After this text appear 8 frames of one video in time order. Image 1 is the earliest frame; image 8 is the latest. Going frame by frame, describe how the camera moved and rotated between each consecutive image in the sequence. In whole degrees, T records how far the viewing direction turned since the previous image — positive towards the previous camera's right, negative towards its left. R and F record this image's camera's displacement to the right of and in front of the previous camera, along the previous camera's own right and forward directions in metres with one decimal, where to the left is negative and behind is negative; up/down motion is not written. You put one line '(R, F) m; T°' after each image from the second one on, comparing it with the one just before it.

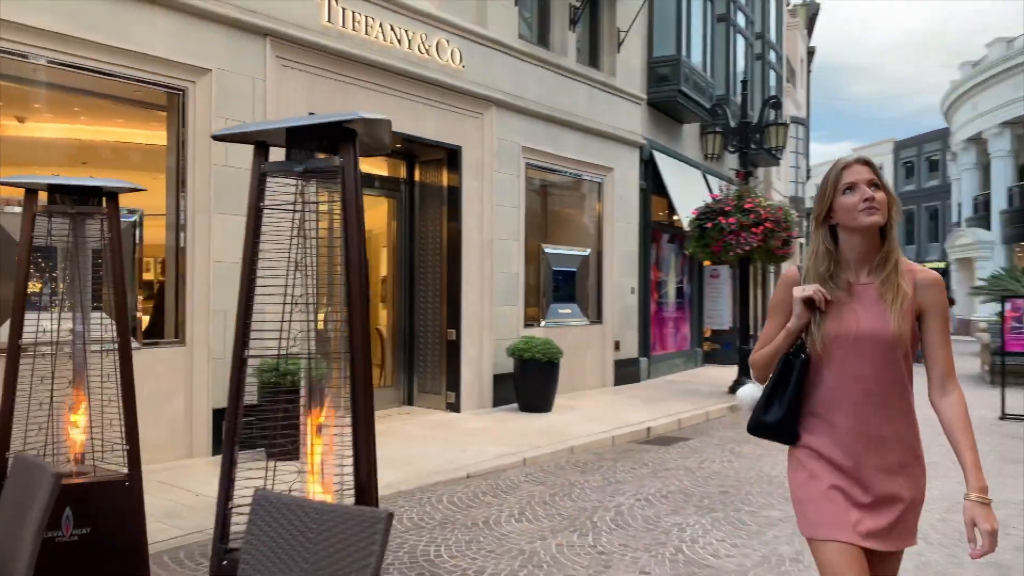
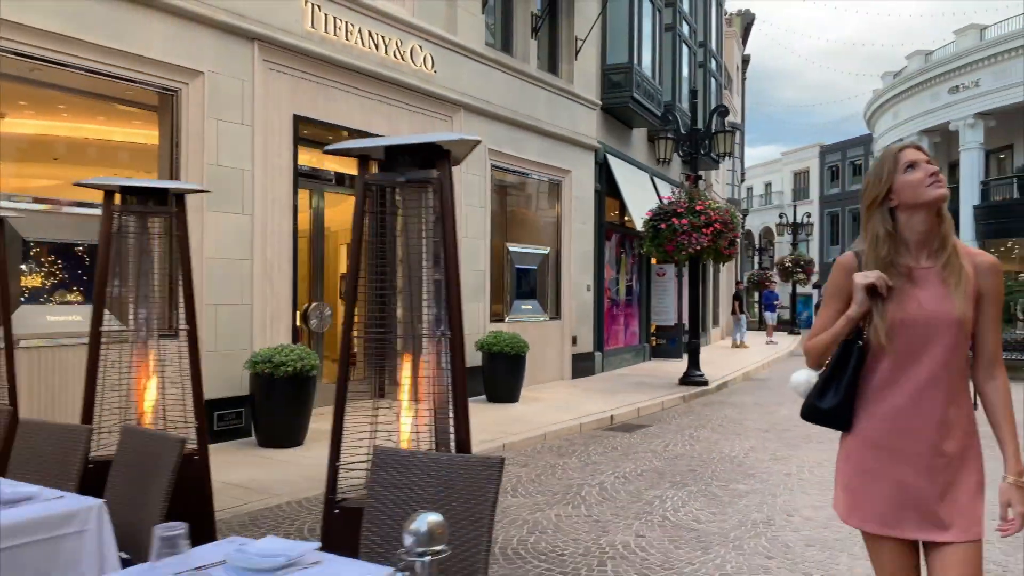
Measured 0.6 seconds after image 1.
(-0.5, -0.5) m; +5°
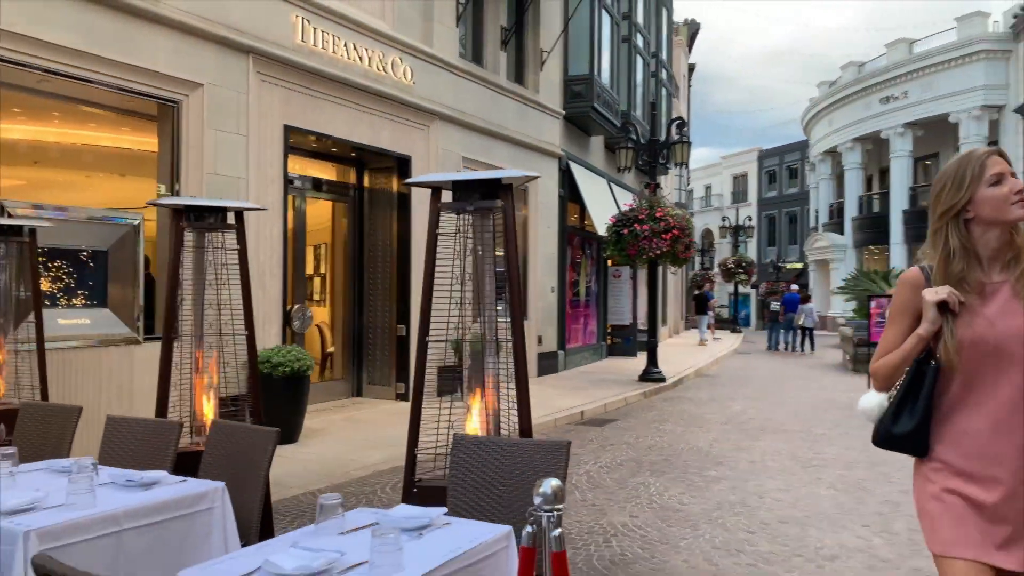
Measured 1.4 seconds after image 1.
(-0.5, -0.5) m; +4°
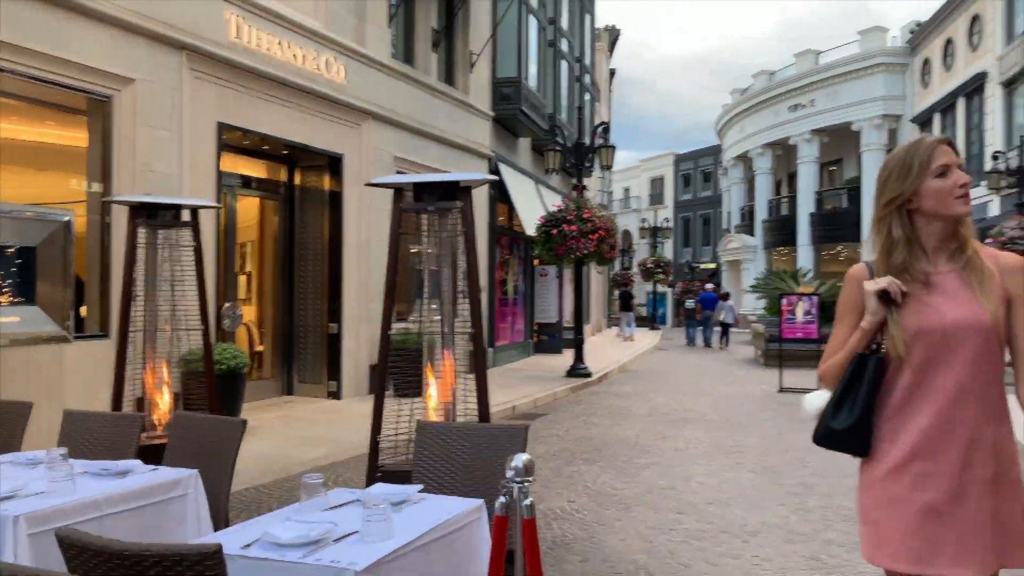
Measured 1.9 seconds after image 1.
(-0.2, -0.2) m; +6°
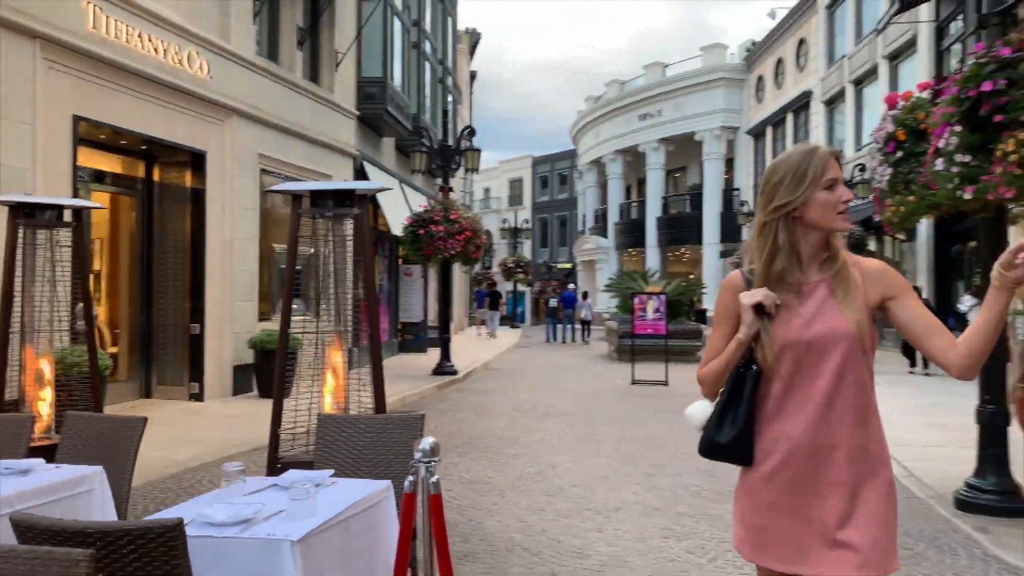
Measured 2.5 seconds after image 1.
(-0.2, -0.3) m; +10°
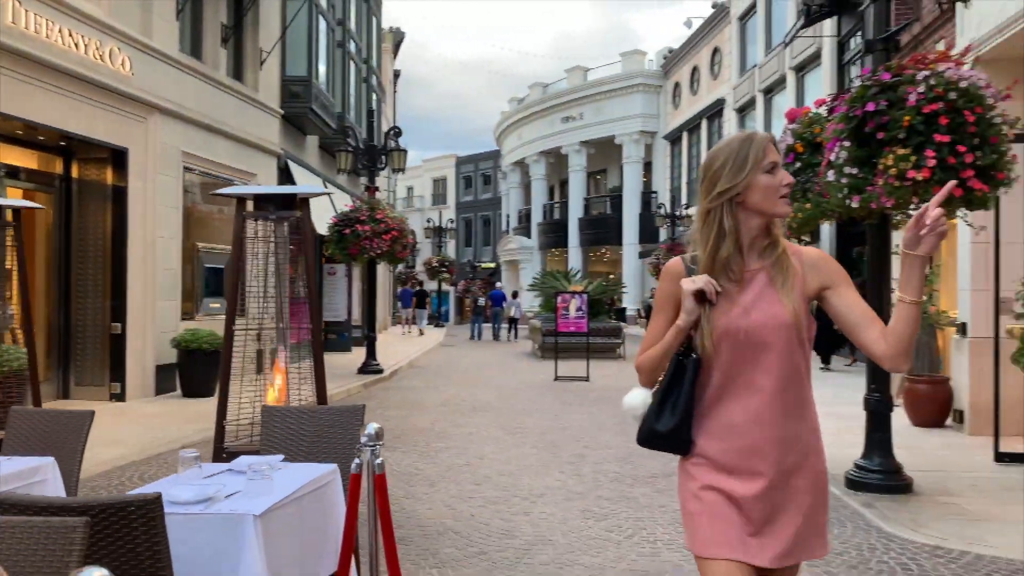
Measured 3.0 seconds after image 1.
(-0.1, -0.3) m; +5°
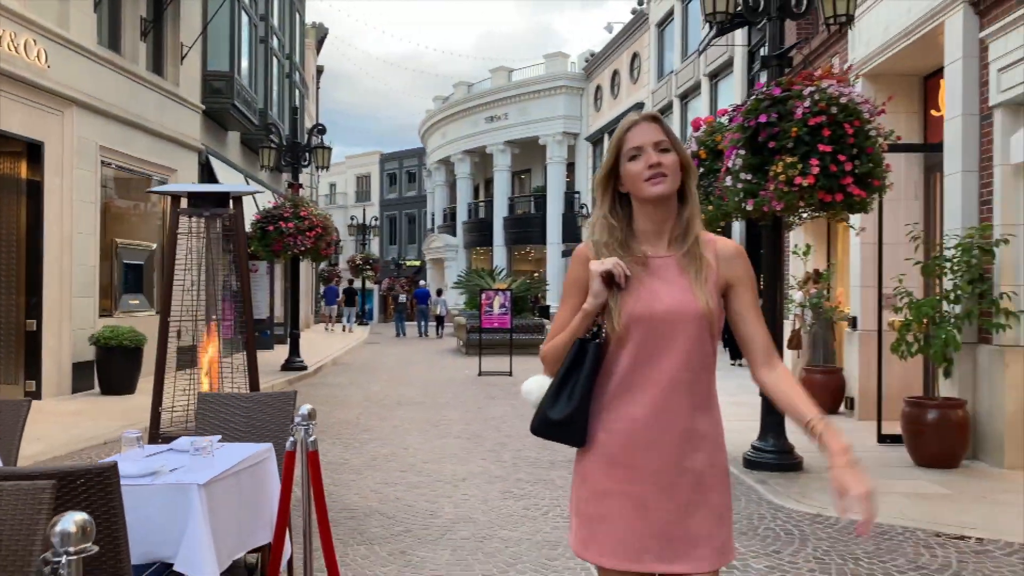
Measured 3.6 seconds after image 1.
(0.0, -0.4) m; +5°
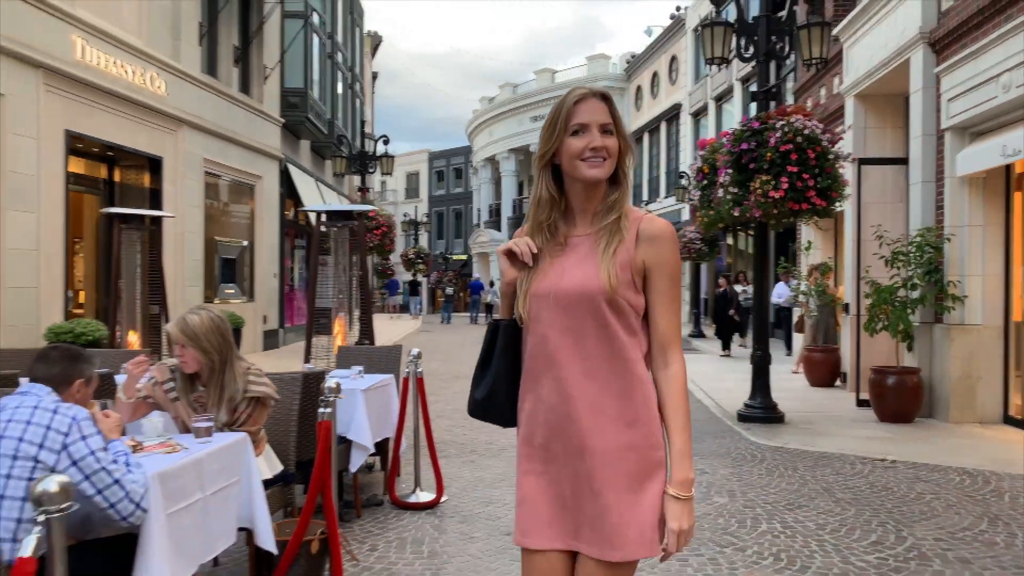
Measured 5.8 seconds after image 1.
(+0.1, -1.9) m; -3°
